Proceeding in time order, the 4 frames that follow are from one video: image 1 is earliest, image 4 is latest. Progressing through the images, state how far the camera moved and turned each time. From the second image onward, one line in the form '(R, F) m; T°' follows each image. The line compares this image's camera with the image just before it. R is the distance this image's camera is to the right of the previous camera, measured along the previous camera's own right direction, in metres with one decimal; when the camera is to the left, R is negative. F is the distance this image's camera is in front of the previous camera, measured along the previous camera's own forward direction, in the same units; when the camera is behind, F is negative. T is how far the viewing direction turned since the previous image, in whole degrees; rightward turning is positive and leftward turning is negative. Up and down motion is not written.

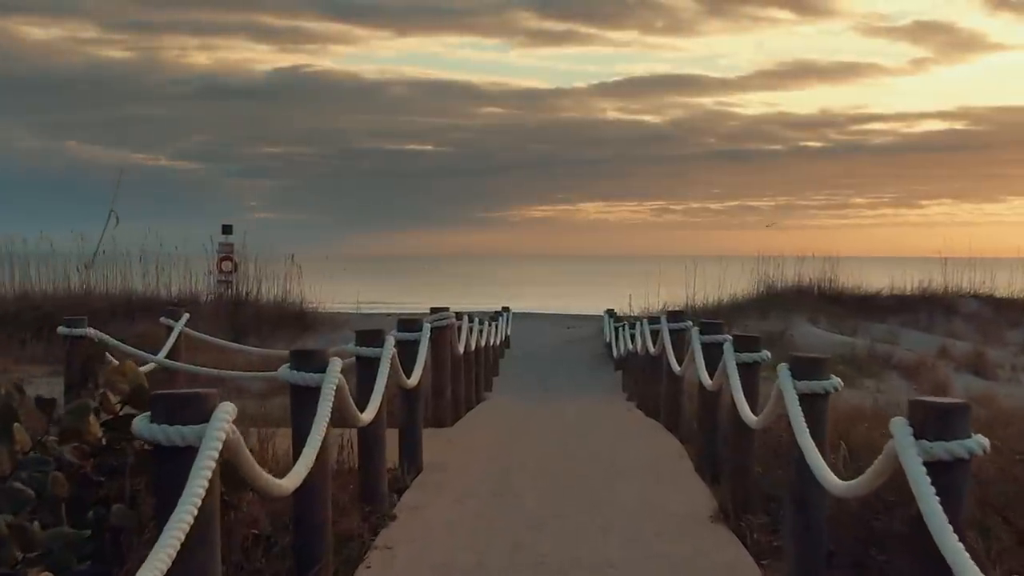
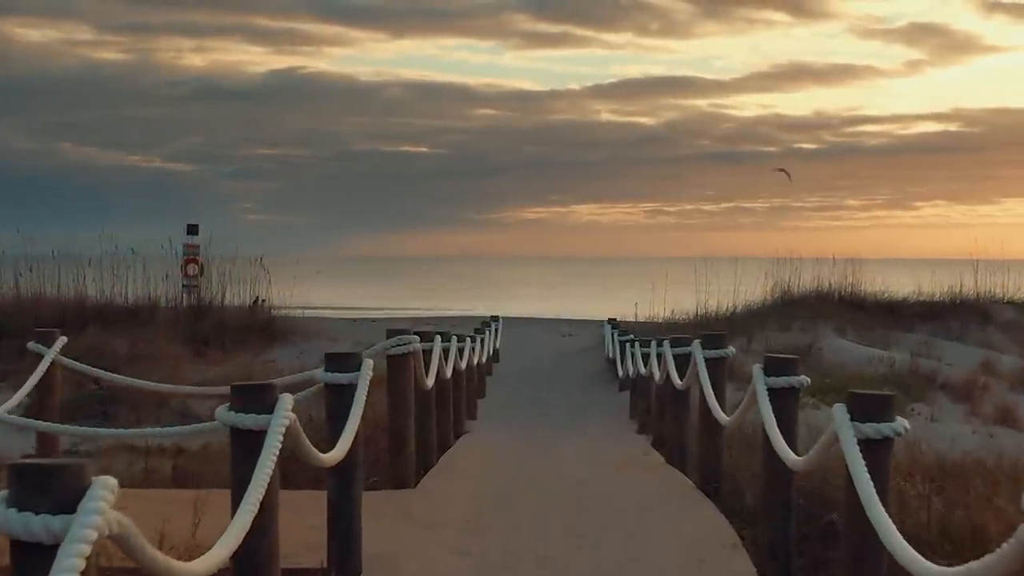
(+0.1, +2.1) m; 0°
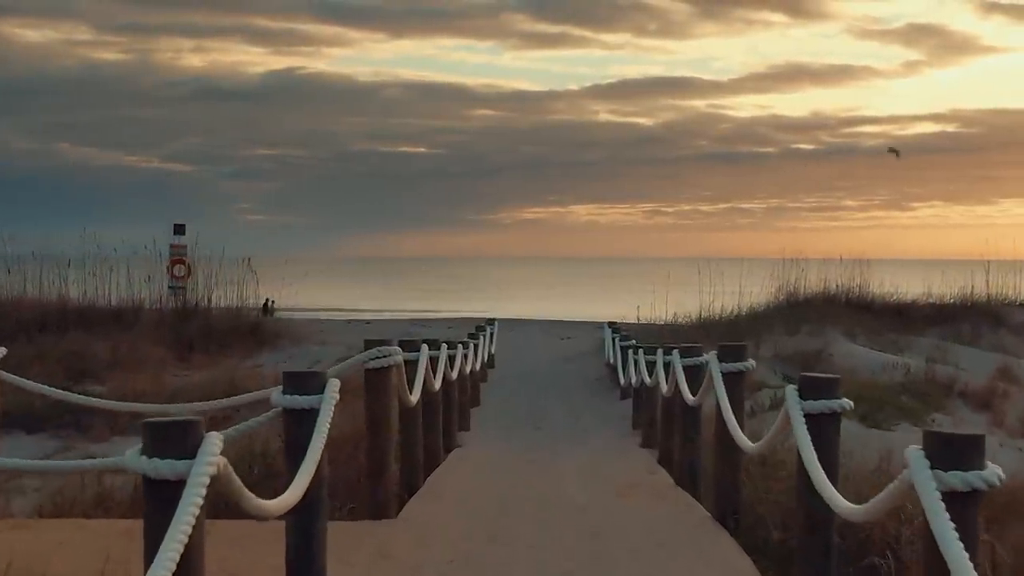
(0.0, +0.7) m; 0°
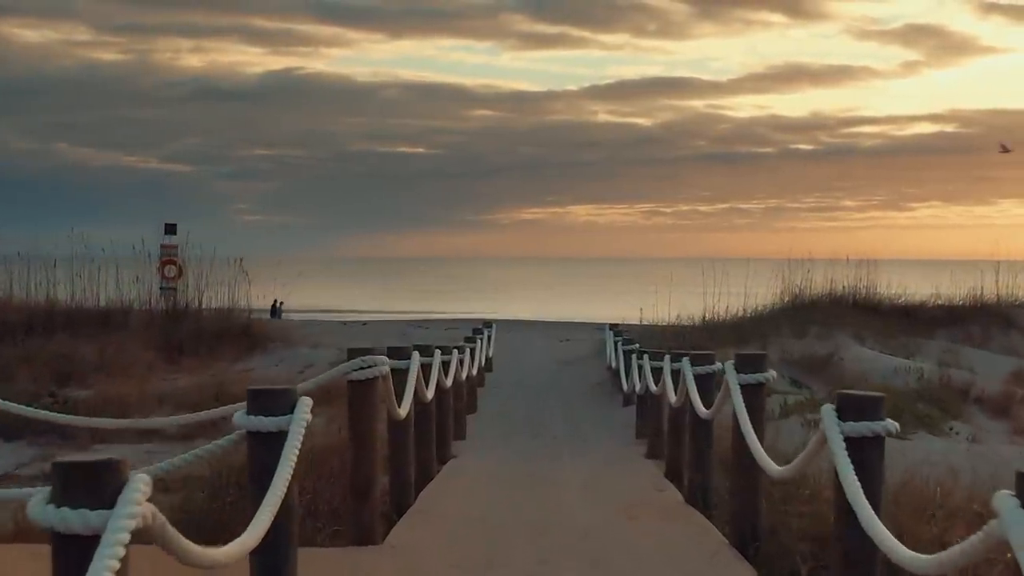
(0.0, +0.5) m; 0°
